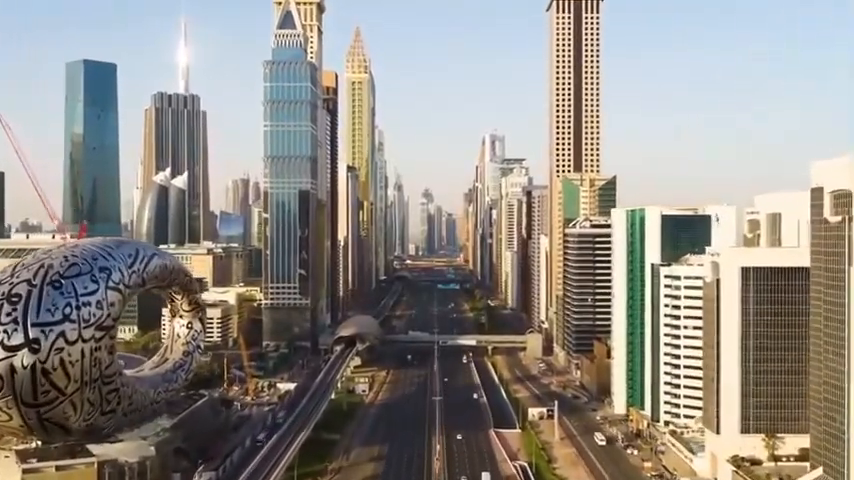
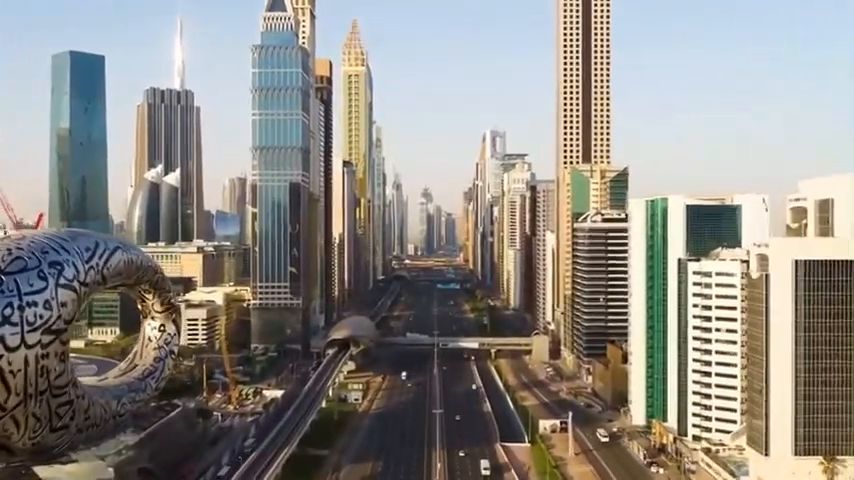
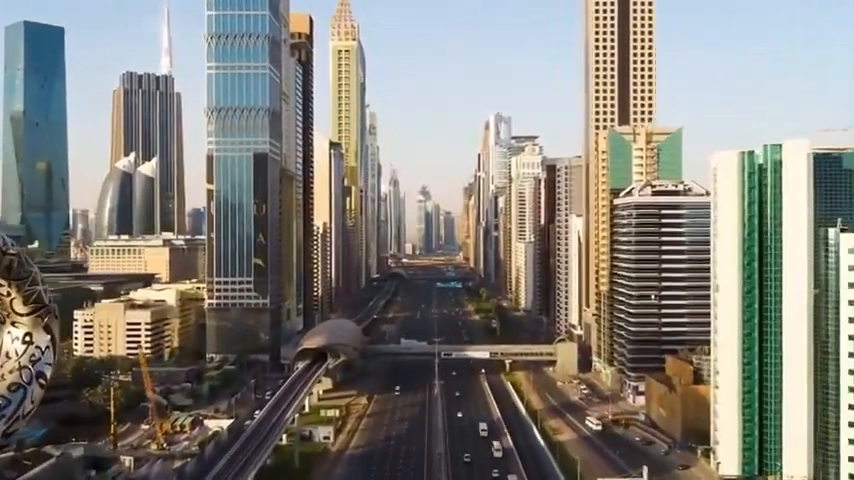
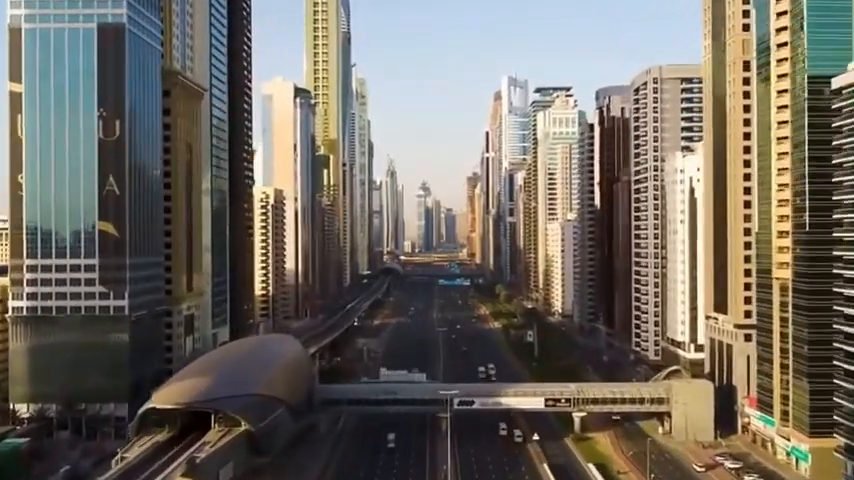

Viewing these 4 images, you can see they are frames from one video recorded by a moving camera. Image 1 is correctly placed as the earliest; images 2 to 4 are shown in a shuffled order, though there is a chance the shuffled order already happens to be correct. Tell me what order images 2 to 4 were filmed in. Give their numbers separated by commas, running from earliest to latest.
2, 3, 4
